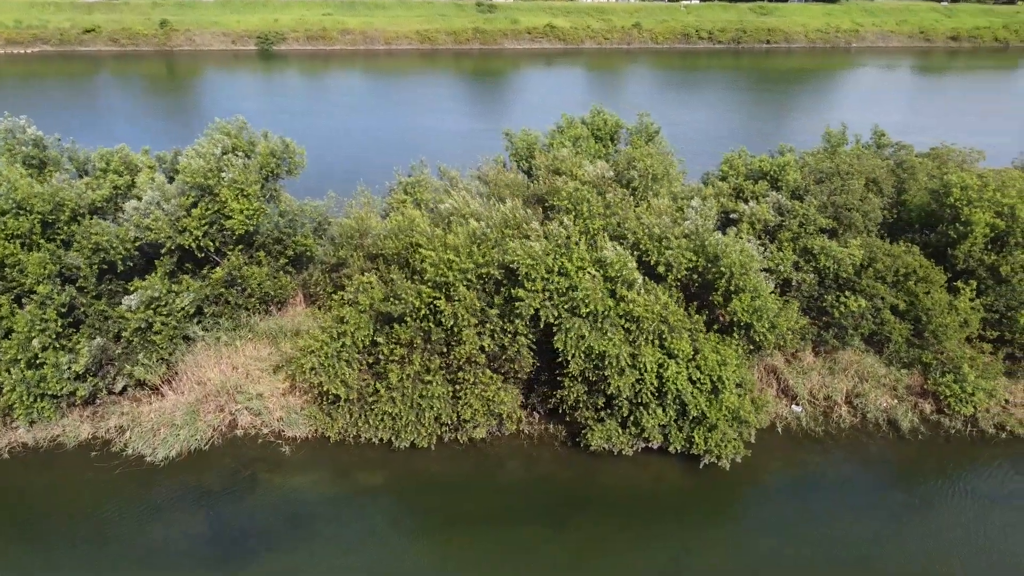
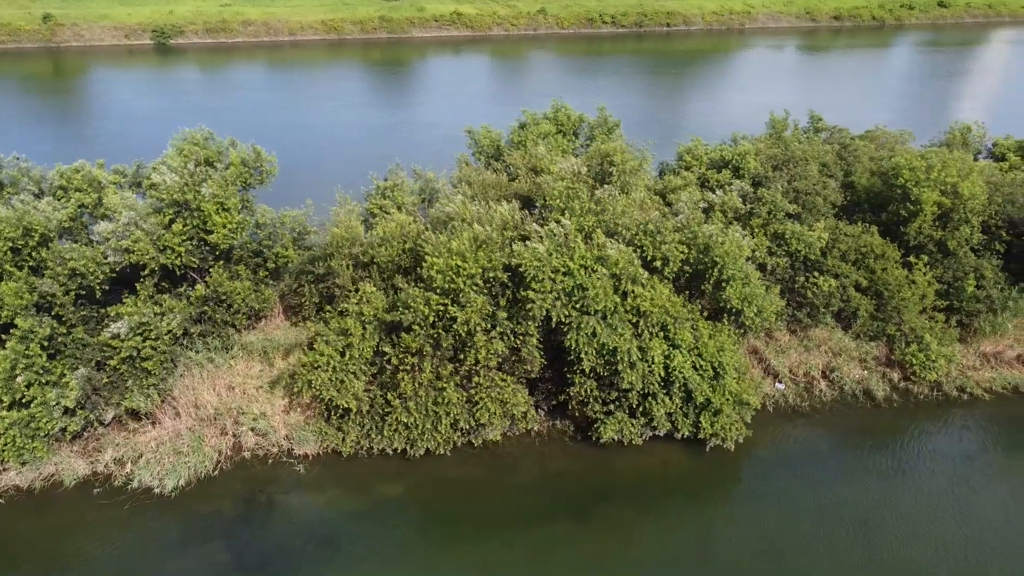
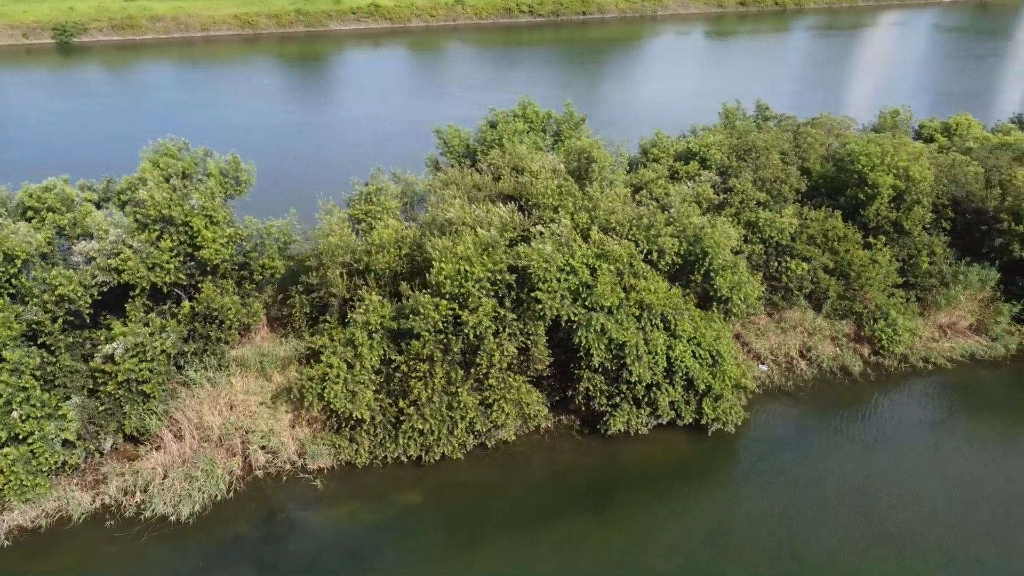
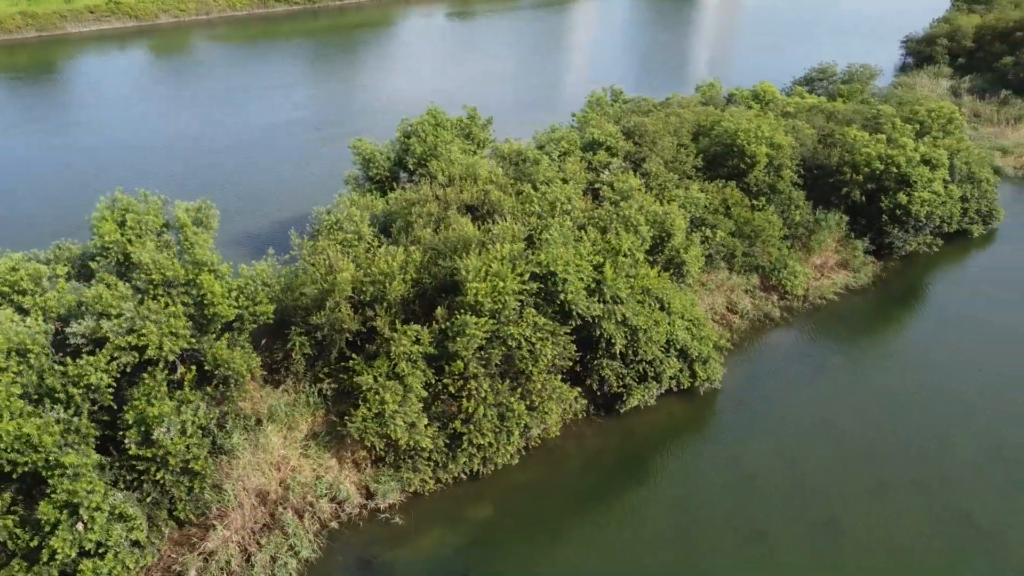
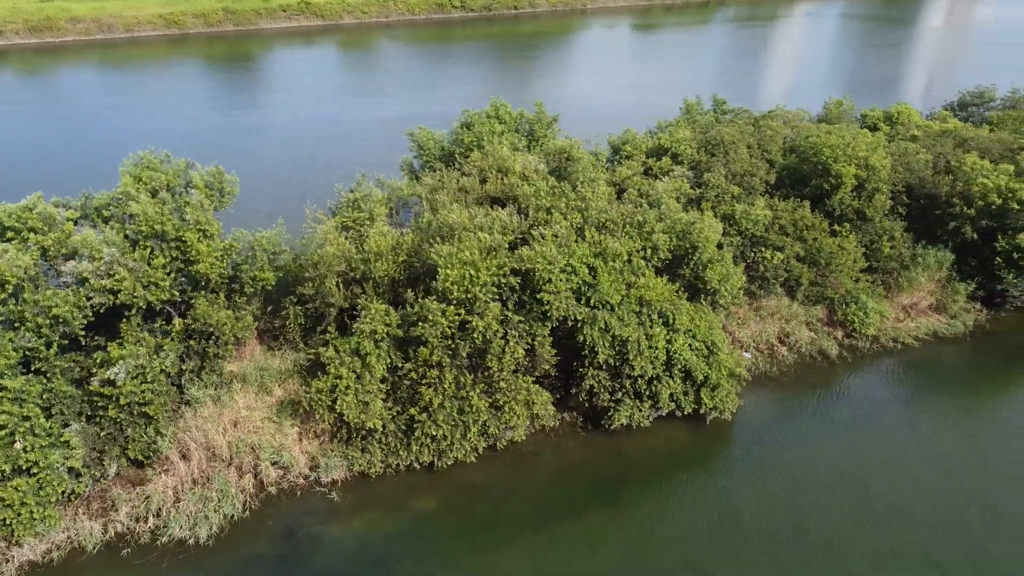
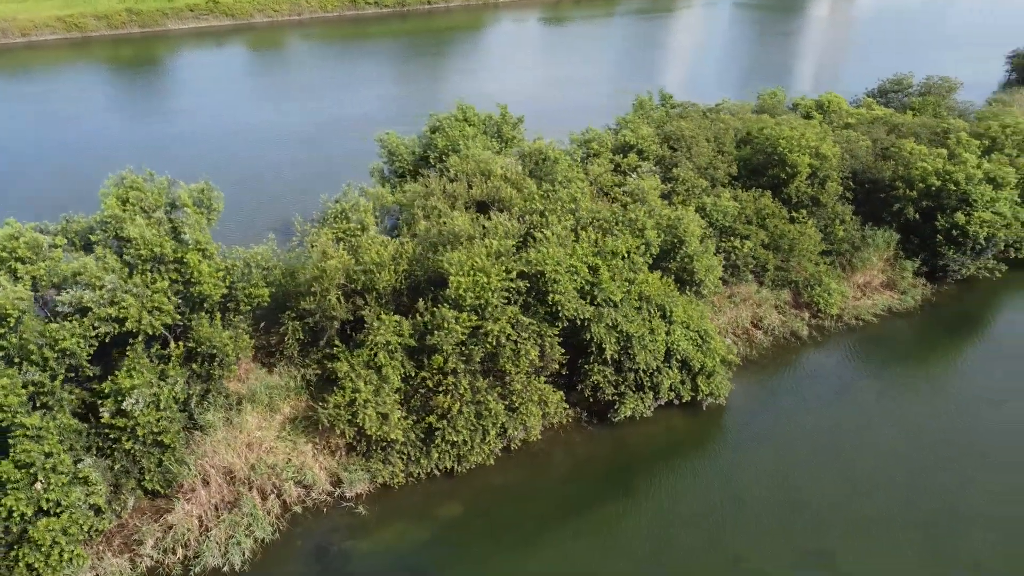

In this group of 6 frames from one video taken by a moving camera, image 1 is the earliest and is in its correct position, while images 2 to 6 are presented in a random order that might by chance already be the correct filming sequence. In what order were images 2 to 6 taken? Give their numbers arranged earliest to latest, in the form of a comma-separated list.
2, 3, 5, 6, 4
